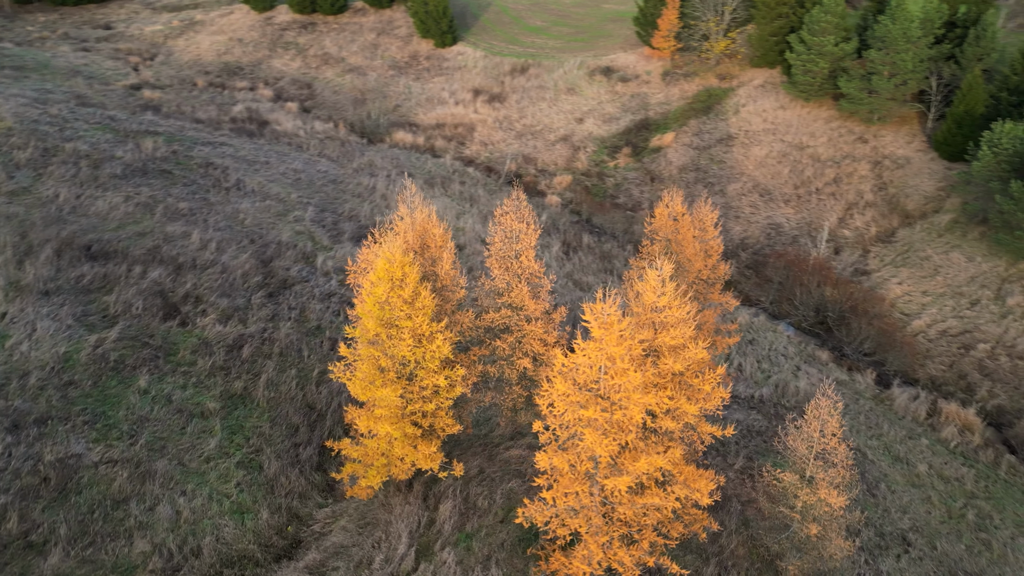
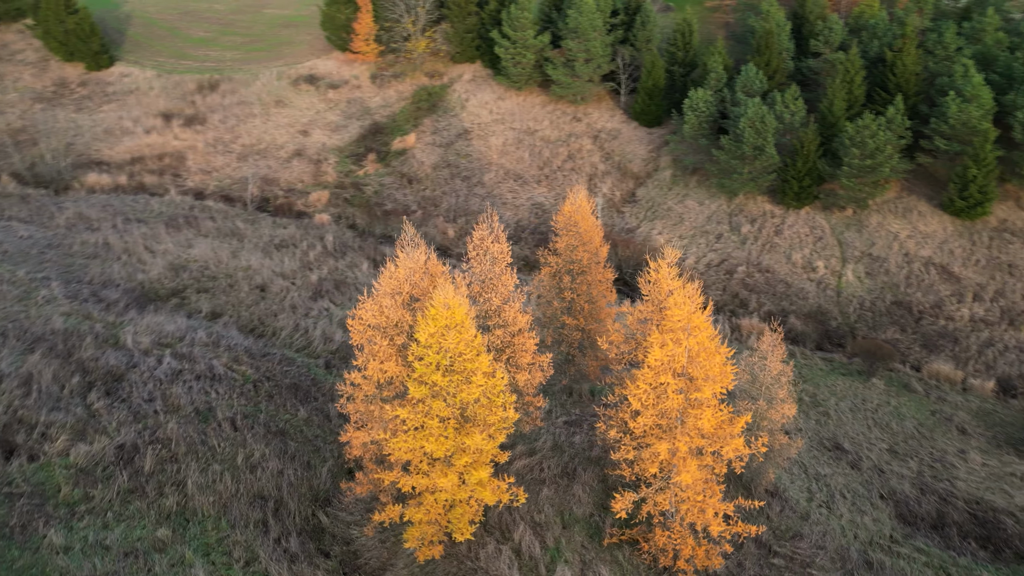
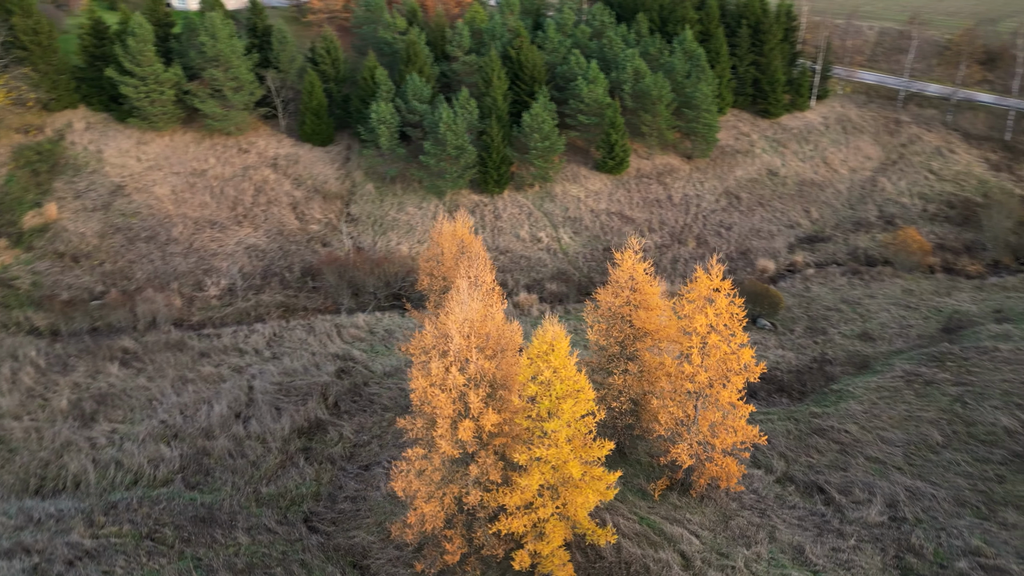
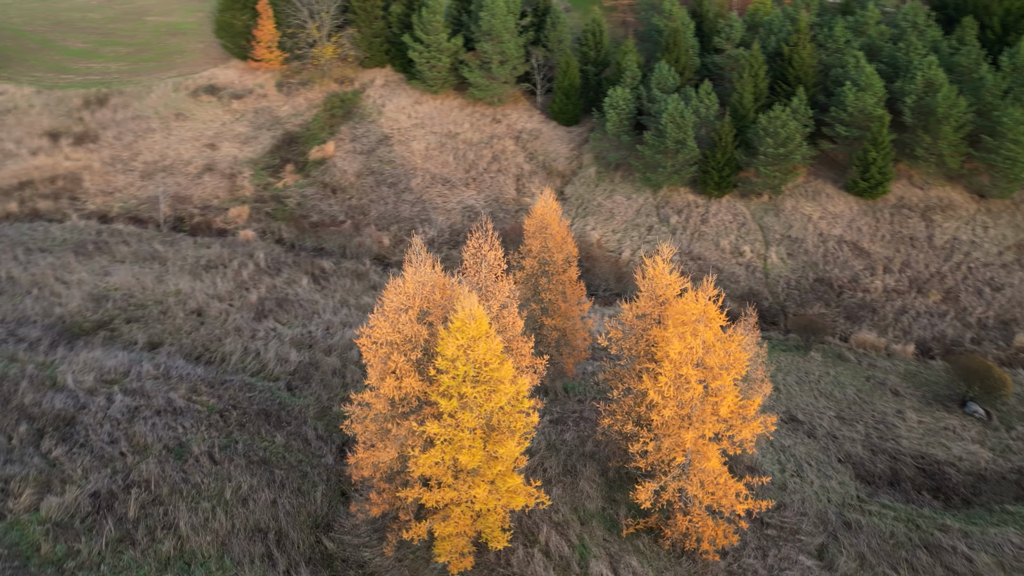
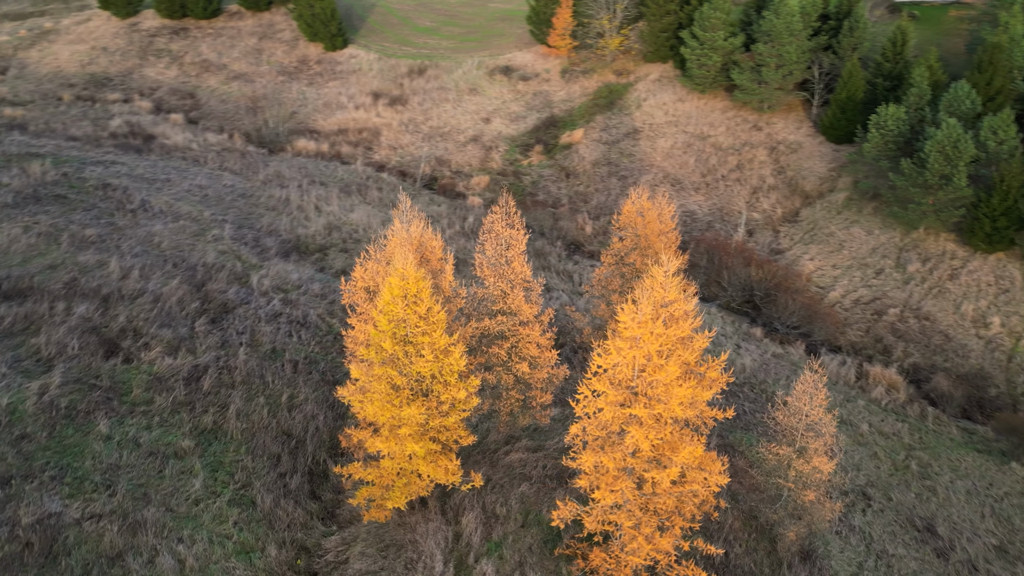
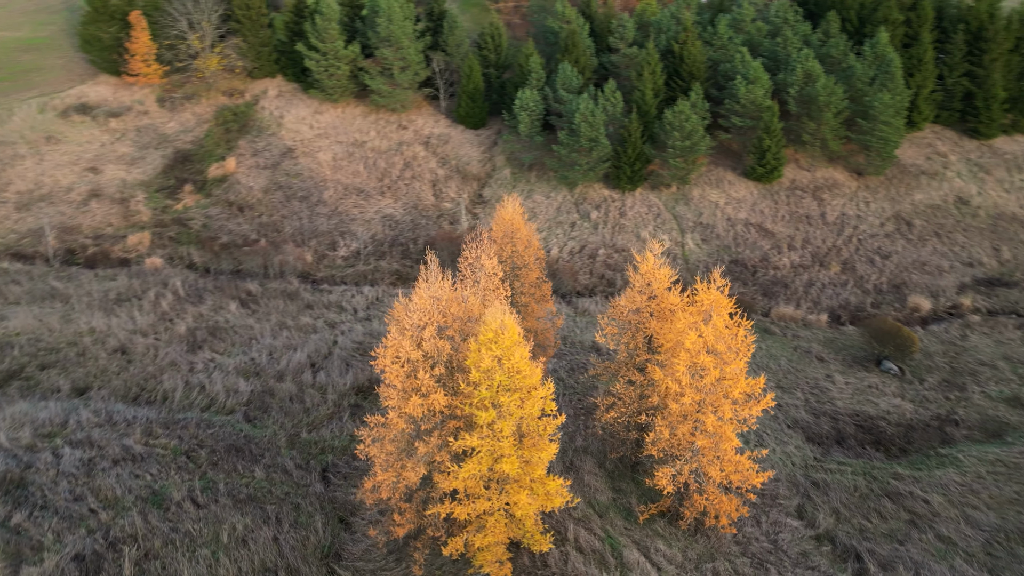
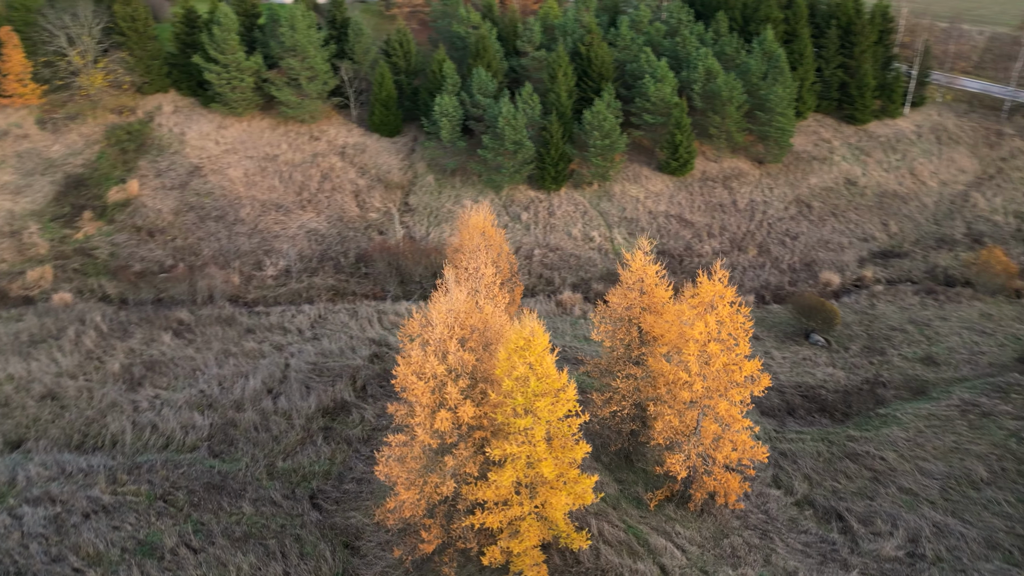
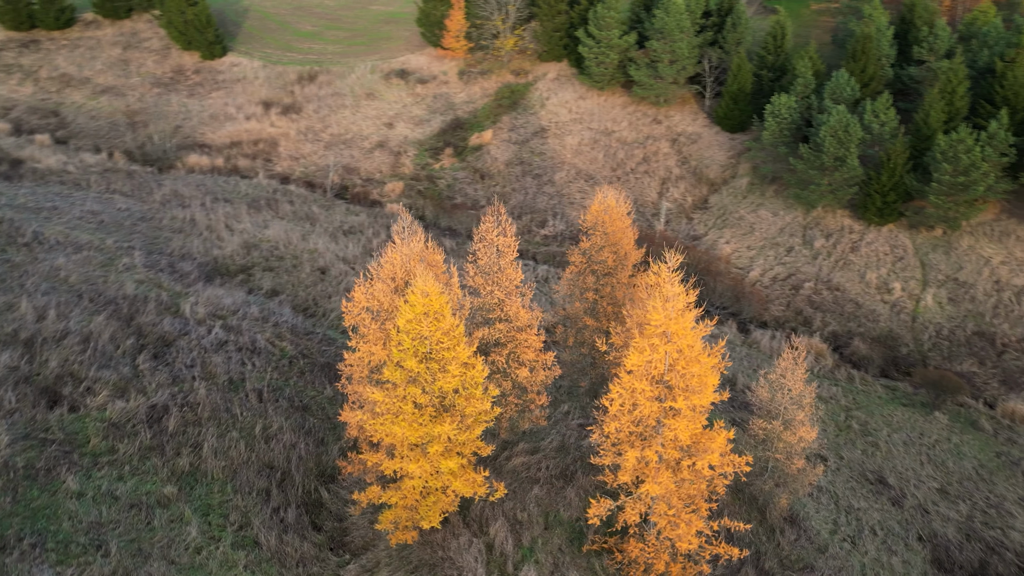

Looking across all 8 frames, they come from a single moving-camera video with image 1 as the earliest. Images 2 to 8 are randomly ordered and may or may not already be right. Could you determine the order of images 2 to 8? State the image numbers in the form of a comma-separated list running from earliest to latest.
5, 8, 2, 4, 6, 7, 3
